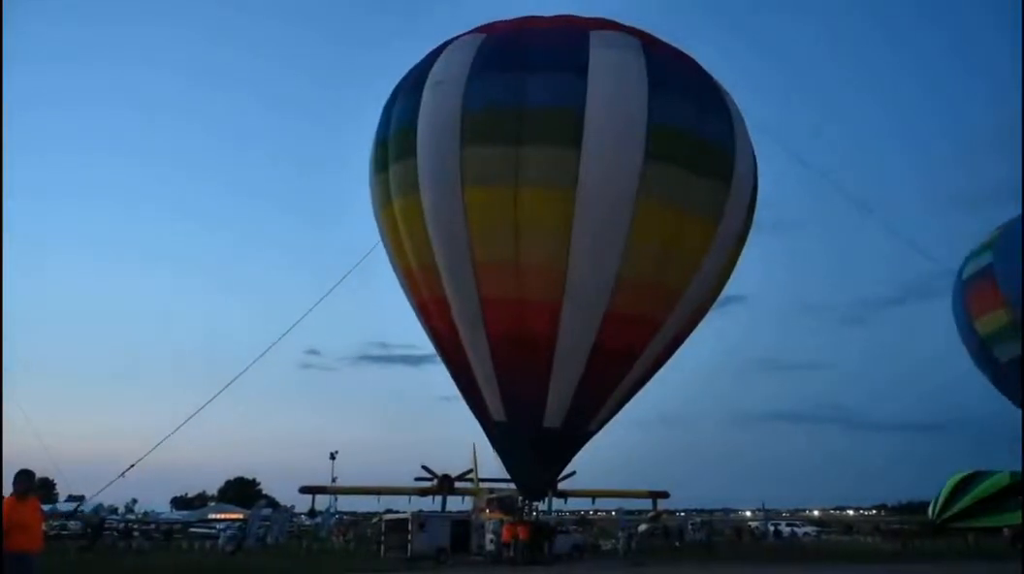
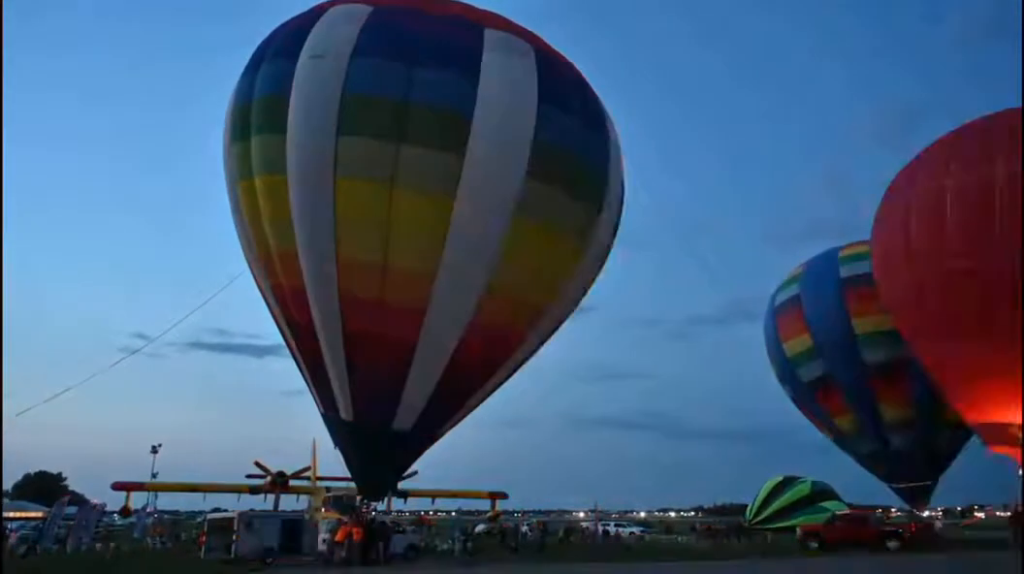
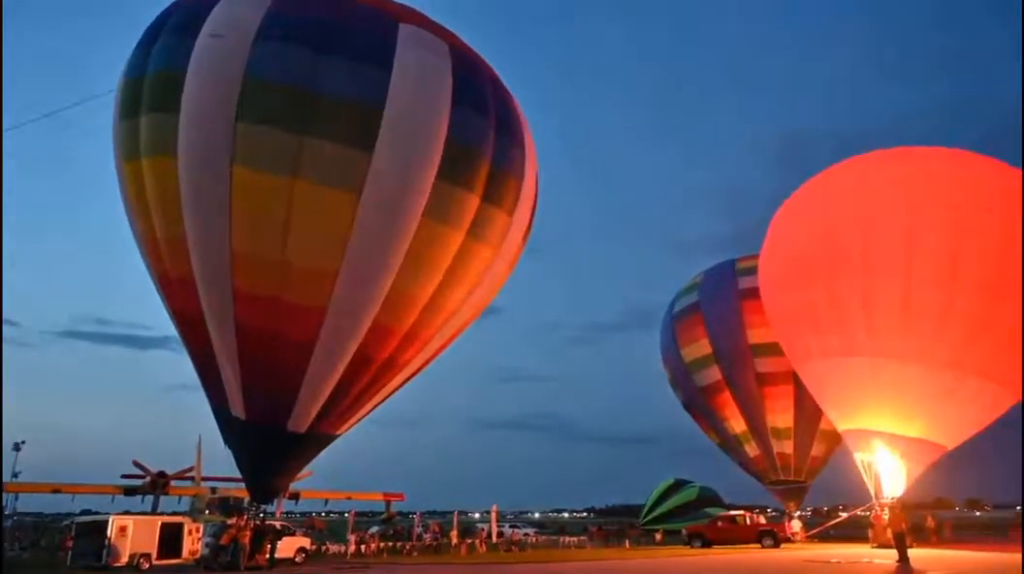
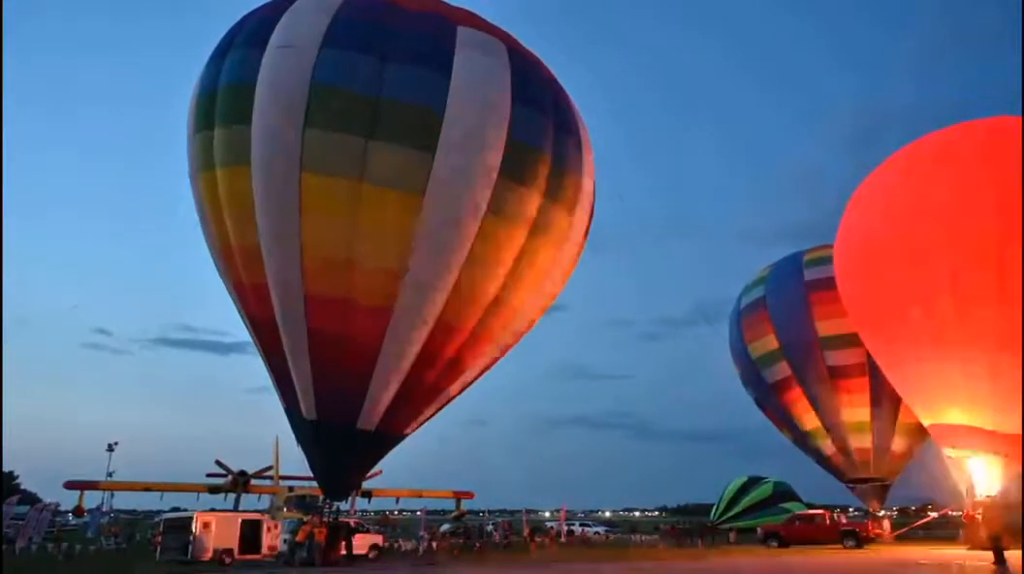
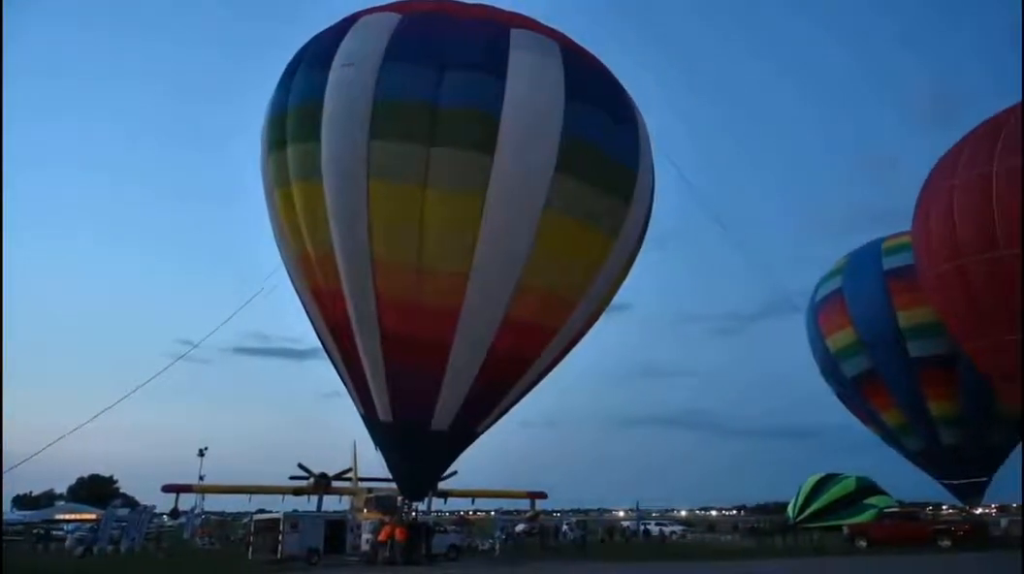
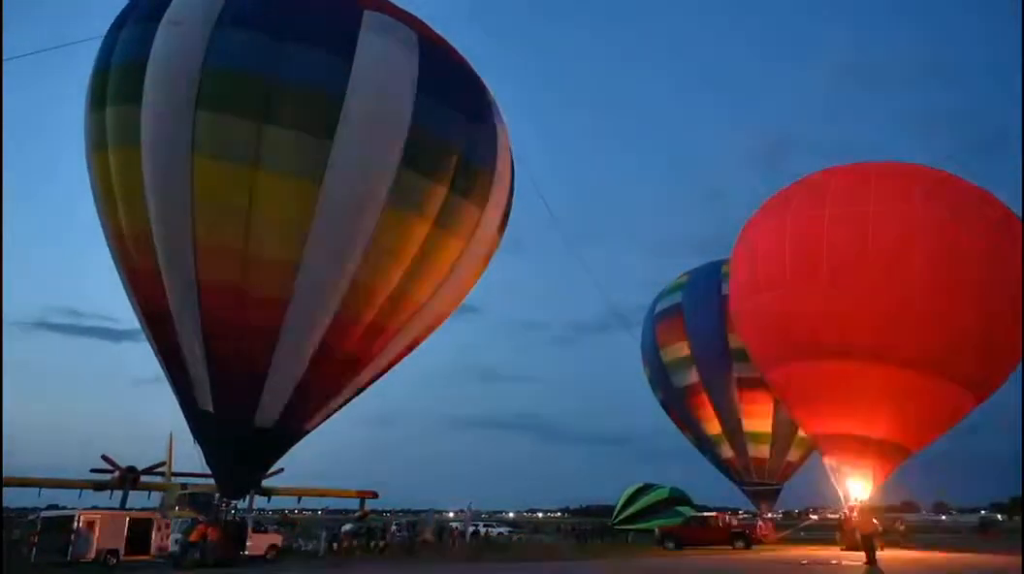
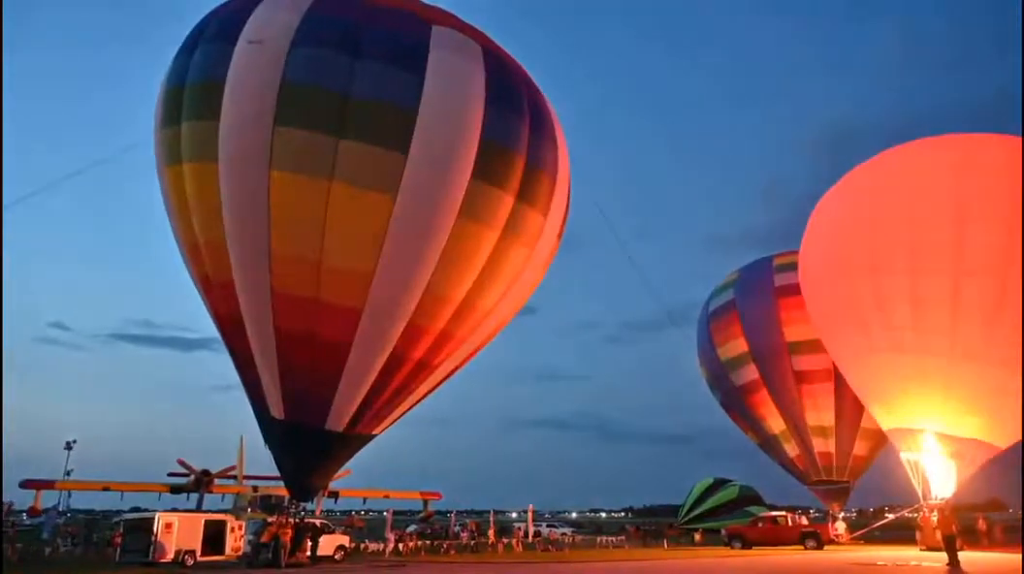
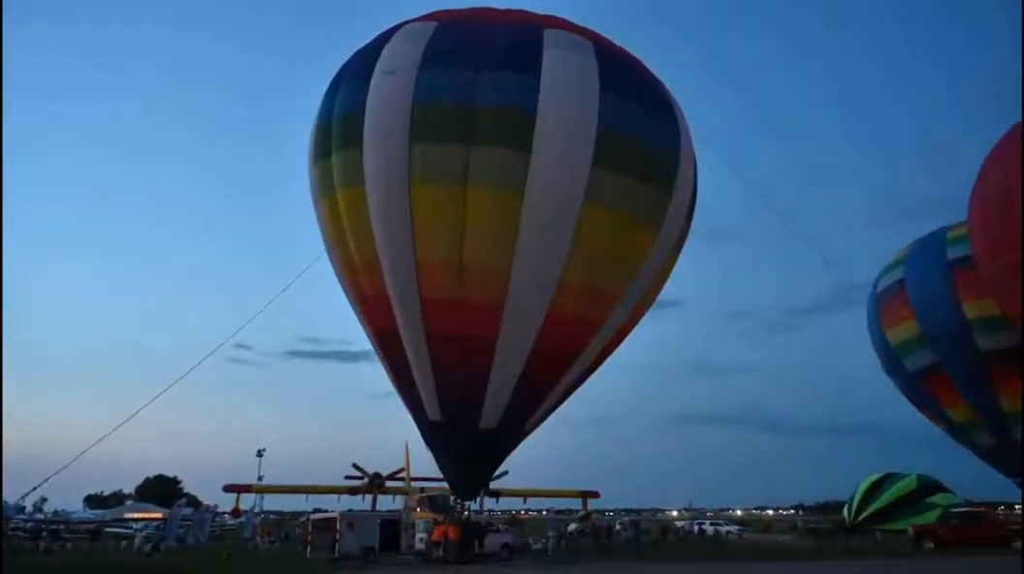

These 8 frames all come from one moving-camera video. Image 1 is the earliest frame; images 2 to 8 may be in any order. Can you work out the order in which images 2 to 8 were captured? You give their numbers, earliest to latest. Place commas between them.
8, 5, 2, 4, 7, 3, 6
